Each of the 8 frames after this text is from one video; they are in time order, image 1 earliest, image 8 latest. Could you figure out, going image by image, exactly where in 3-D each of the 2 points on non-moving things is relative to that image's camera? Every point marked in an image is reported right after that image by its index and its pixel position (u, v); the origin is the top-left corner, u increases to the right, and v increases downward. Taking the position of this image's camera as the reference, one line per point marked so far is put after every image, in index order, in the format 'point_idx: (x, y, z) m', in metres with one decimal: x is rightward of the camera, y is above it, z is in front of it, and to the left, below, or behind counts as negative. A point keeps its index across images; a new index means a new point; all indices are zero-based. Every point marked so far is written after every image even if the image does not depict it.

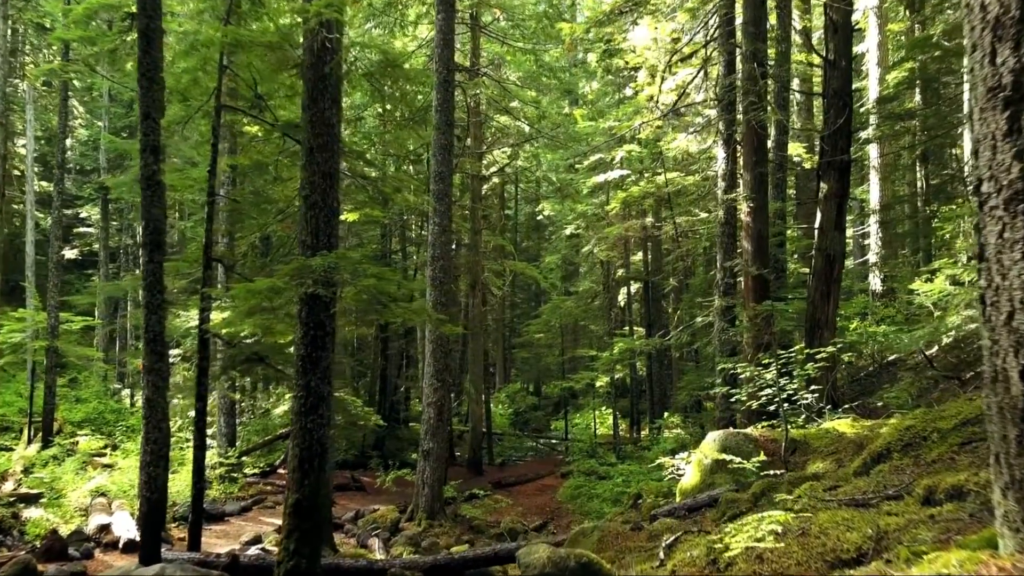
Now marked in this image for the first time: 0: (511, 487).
0: (0.0, -4.4, +16.9) m
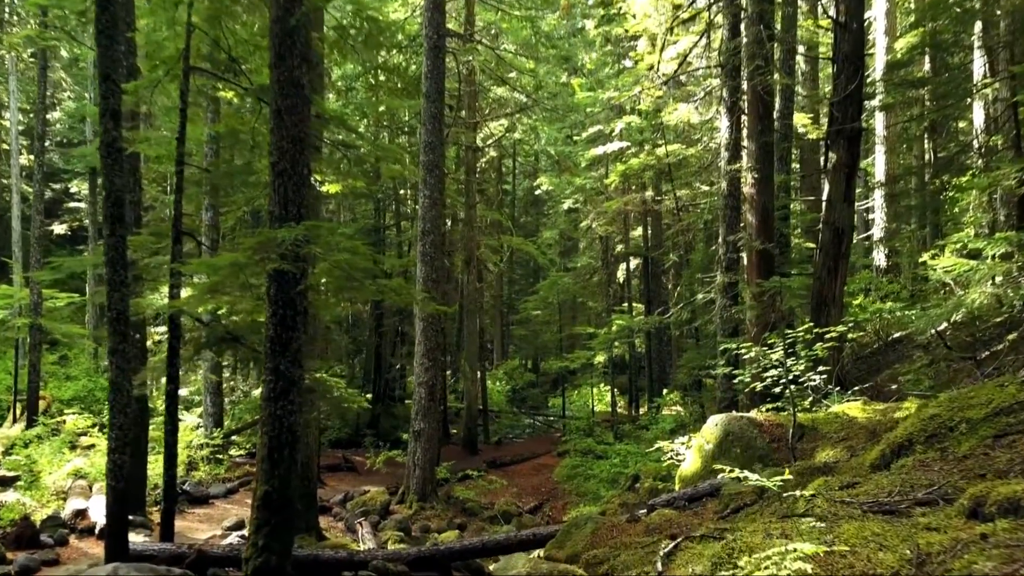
0: (-0.1, -3.9, +16.5) m
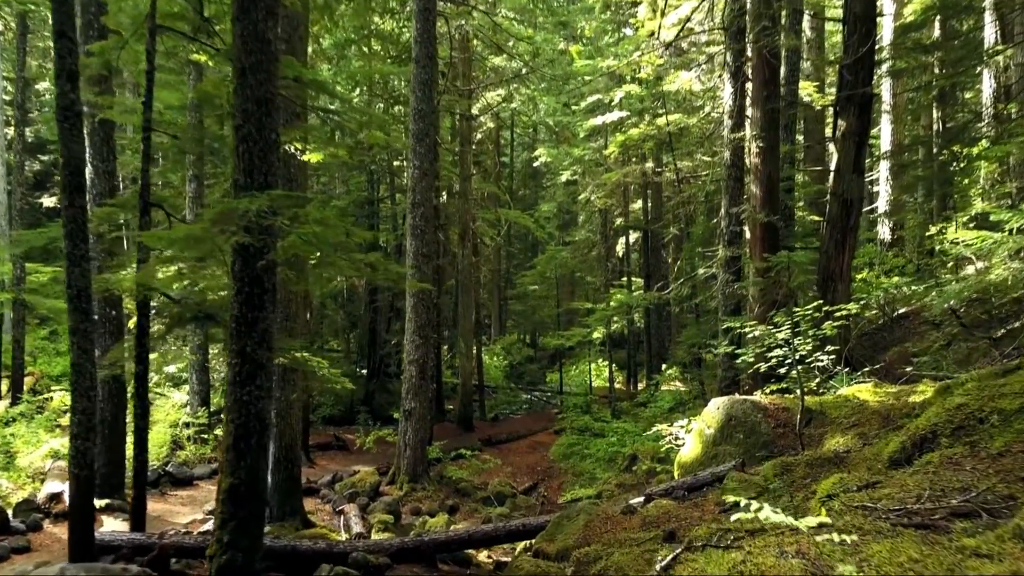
0: (-0.2, -3.3, +16.2) m
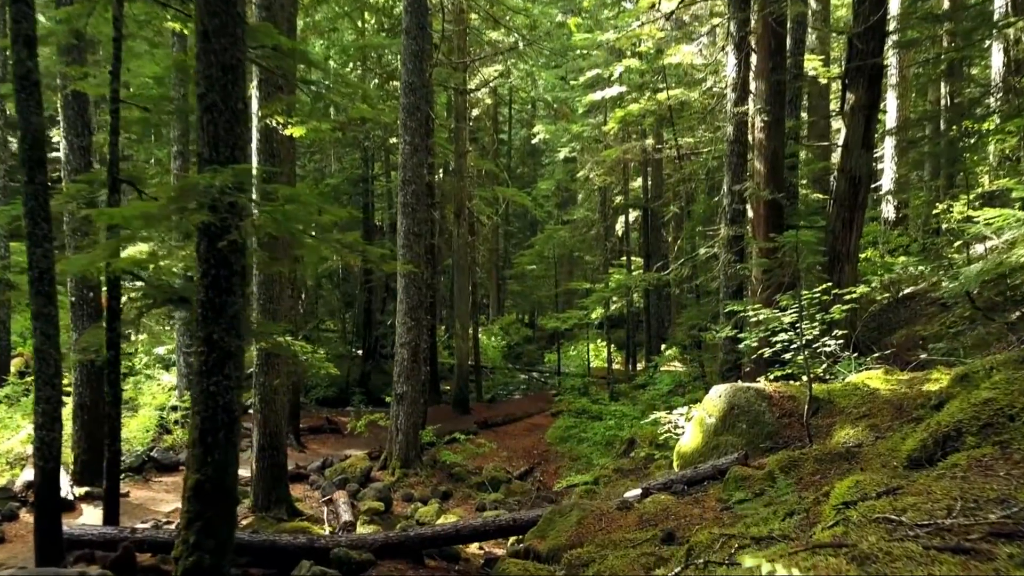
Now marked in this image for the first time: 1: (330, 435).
0: (-0.3, -2.9, +15.9) m
1: (-3.2, -2.6, +13.5) m
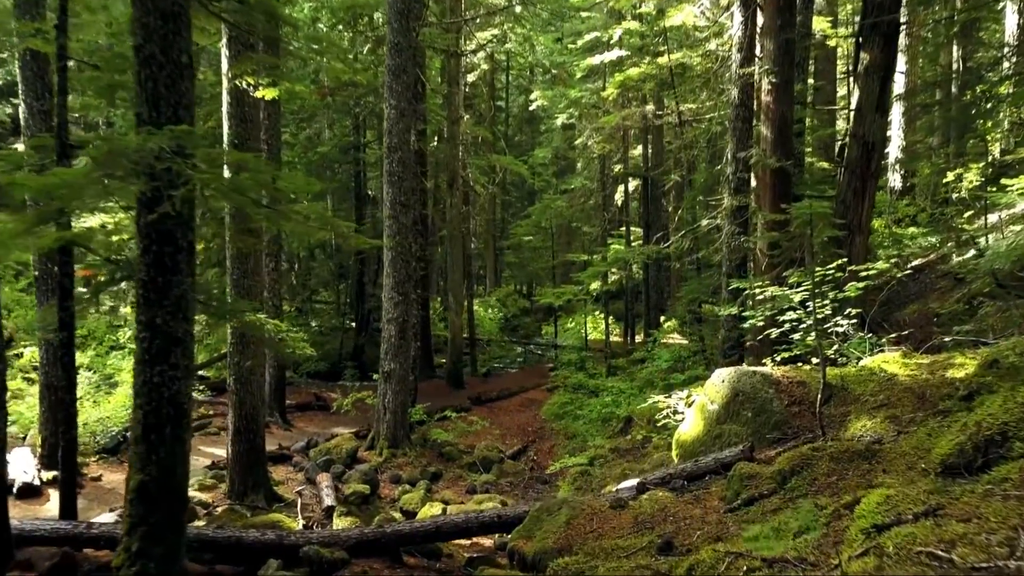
0: (-0.4, -2.3, +15.5) m
1: (-3.3, -2.1, +13.0) m
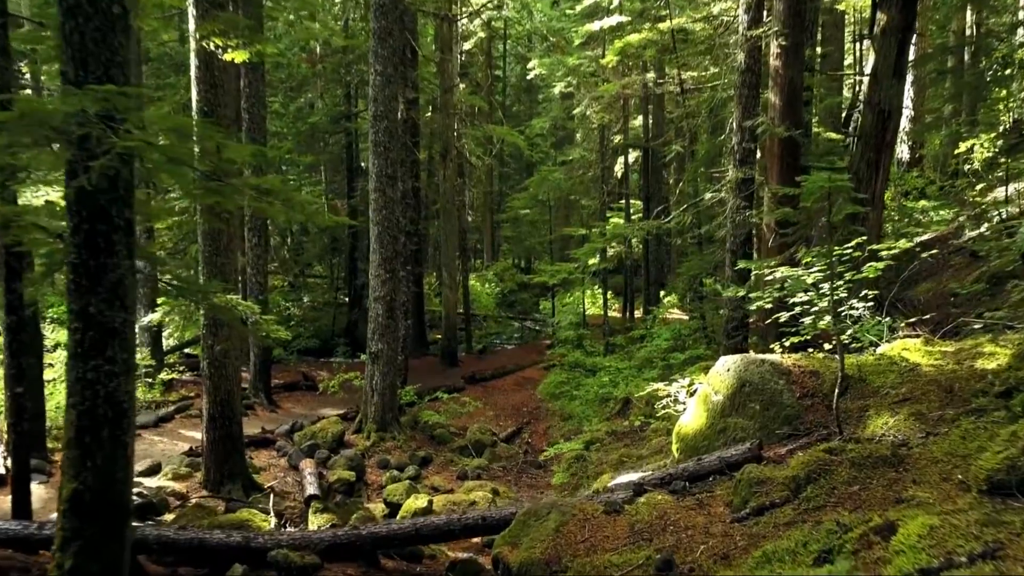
0: (-0.5, -1.8, +15.1) m
1: (-3.4, -1.7, +12.6) m
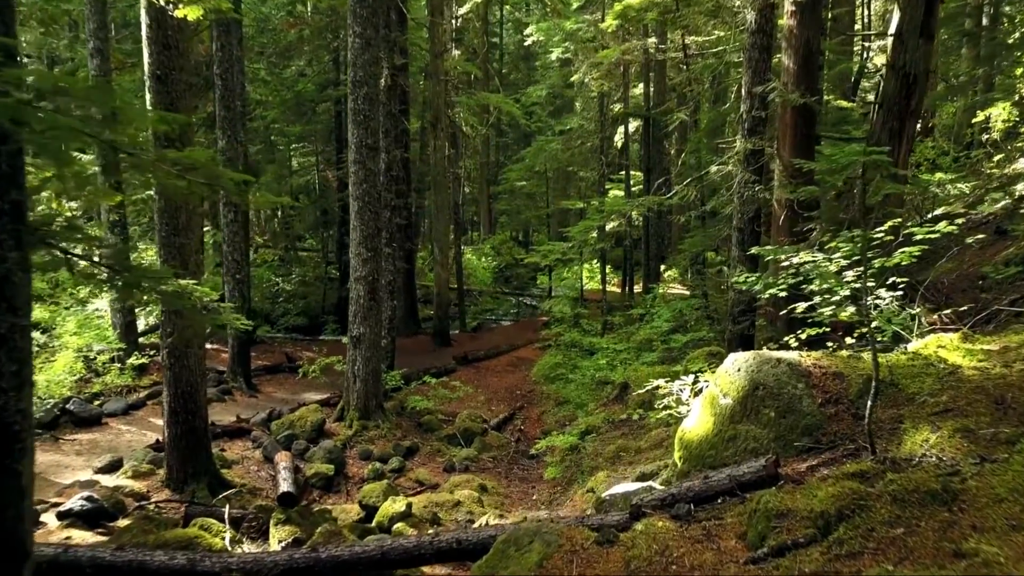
0: (-0.6, -1.4, +14.5) m
1: (-3.5, -1.4, +12.0) m
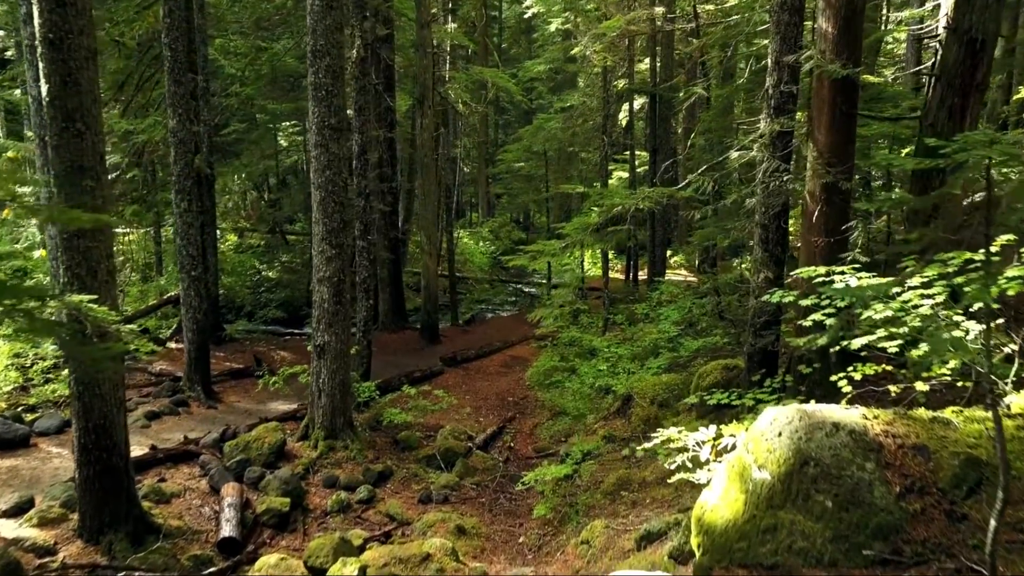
0: (-0.7, -1.3, +13.4) m
1: (-3.6, -1.3, +10.9) m
